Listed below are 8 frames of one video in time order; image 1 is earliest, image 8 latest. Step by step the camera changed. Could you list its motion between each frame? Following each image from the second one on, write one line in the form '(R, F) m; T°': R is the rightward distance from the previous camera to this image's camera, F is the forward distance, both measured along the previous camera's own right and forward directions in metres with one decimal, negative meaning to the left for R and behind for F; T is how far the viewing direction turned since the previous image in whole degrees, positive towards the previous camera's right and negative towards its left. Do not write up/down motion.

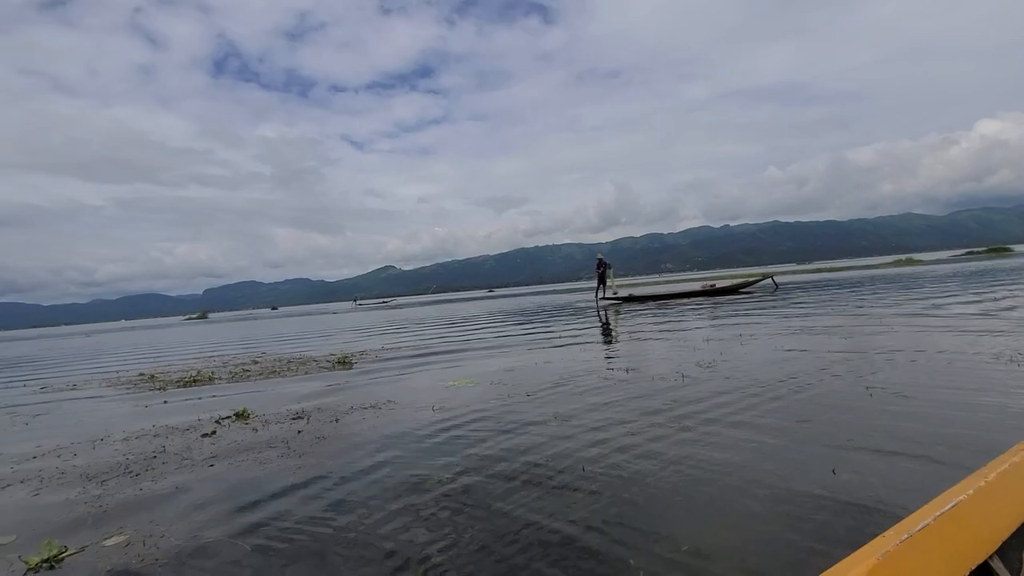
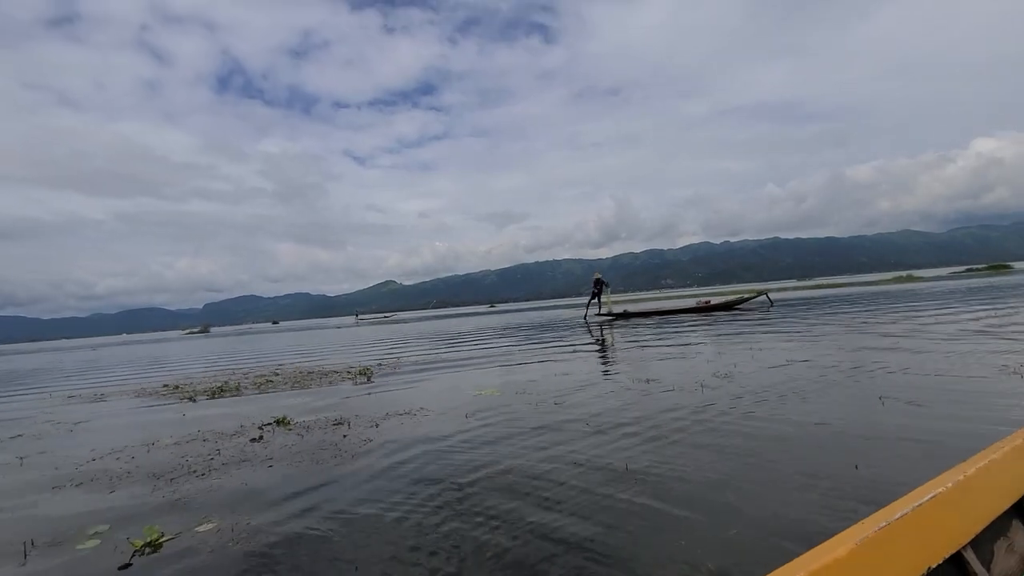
(-0.5, -0.5) m; 0°
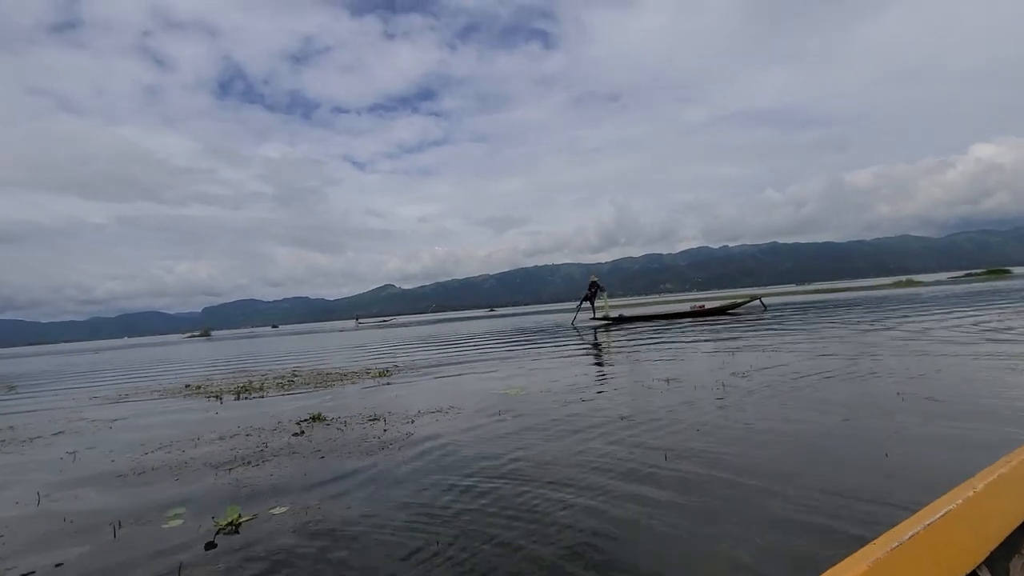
(-0.5, -0.3) m; 0°
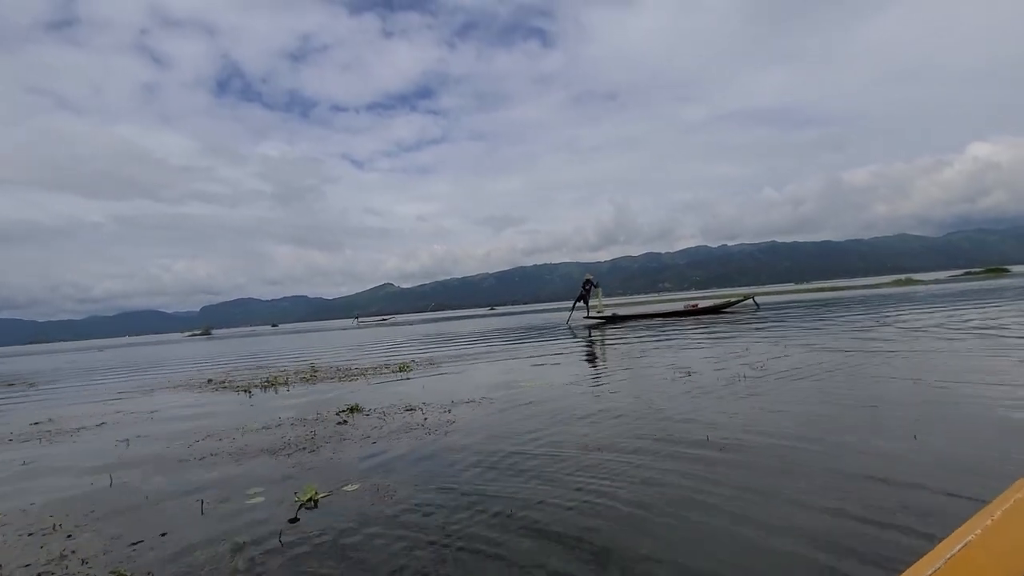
(-0.2, 0.0) m; 0°
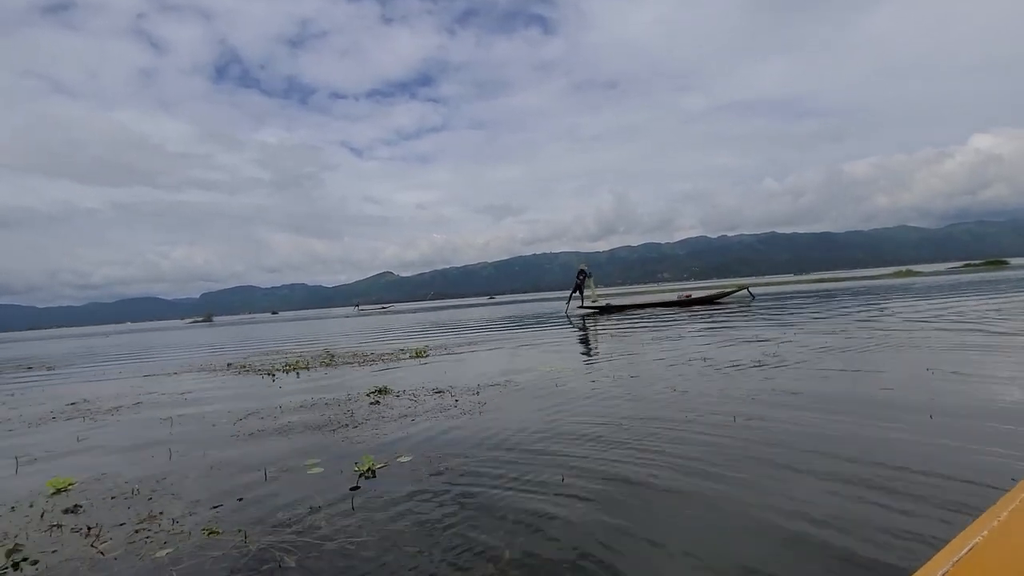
(+0.2, +0.1) m; 0°
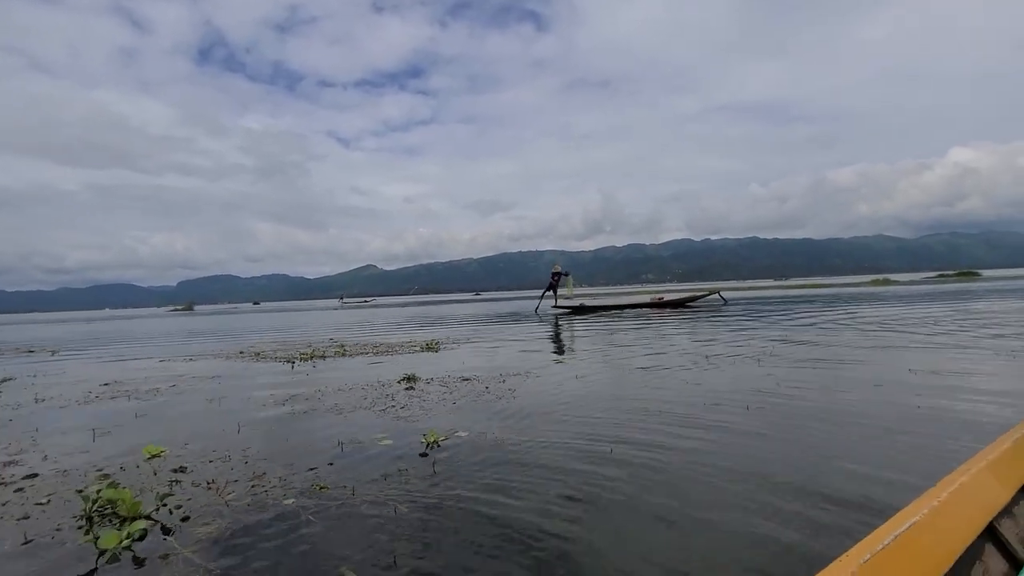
(-0.1, -0.5) m; +2°
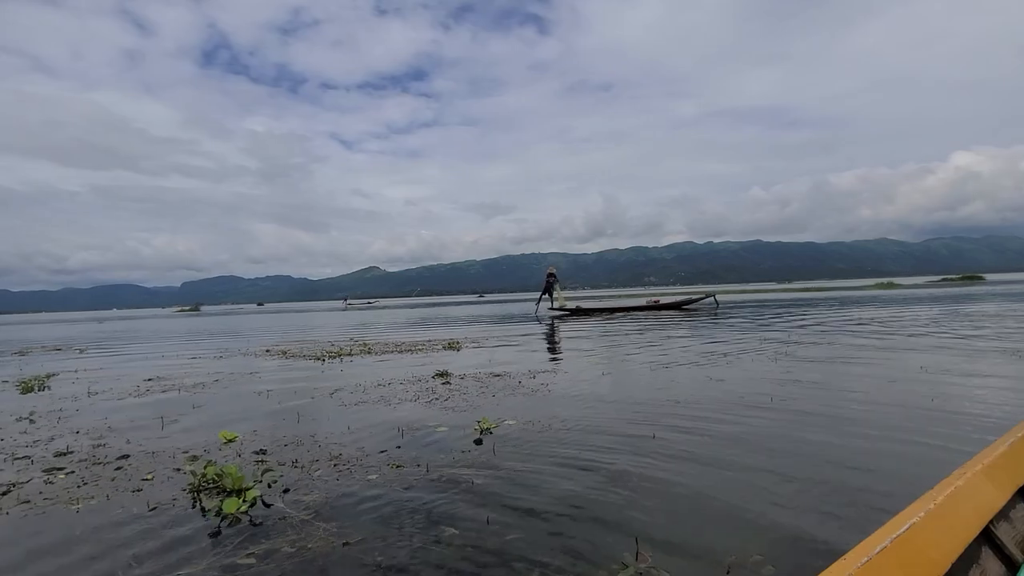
(-1.0, -0.9) m; 0°
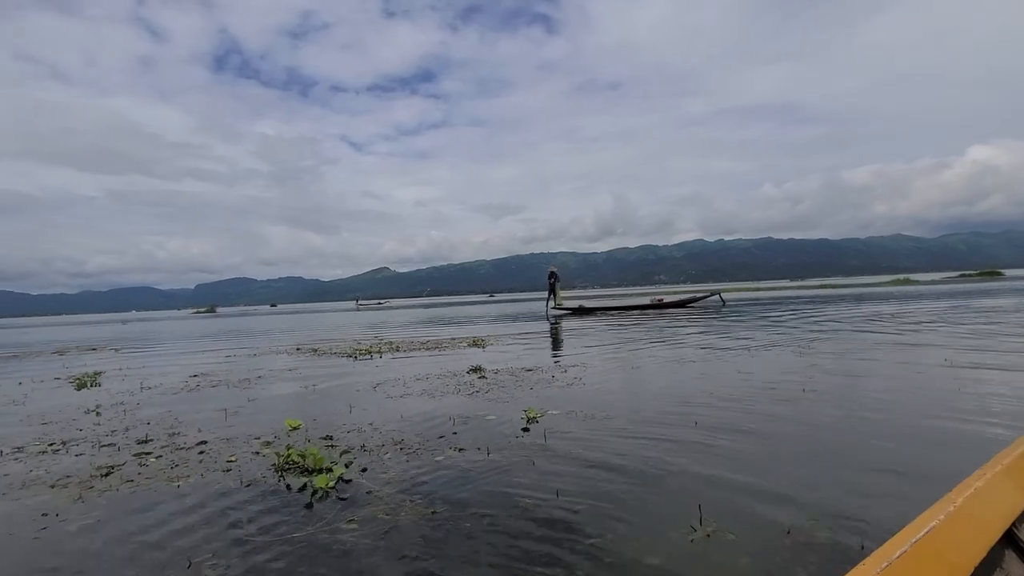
(-0.8, -0.7) m; -1°
